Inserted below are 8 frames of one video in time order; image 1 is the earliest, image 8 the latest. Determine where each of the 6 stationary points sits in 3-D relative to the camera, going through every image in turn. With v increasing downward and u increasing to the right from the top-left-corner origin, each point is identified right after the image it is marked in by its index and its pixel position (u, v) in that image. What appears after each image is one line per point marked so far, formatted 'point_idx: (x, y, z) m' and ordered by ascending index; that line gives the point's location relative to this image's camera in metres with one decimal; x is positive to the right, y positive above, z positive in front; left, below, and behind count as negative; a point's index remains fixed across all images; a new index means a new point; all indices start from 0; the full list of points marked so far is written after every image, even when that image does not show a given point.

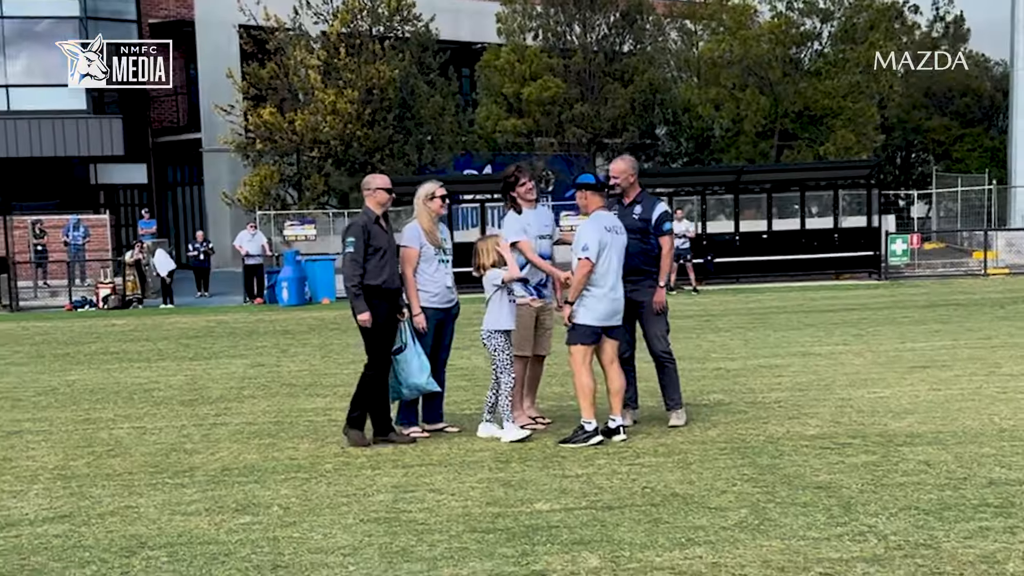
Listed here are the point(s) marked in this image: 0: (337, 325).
0: (-1.8, -0.4, +15.5) m
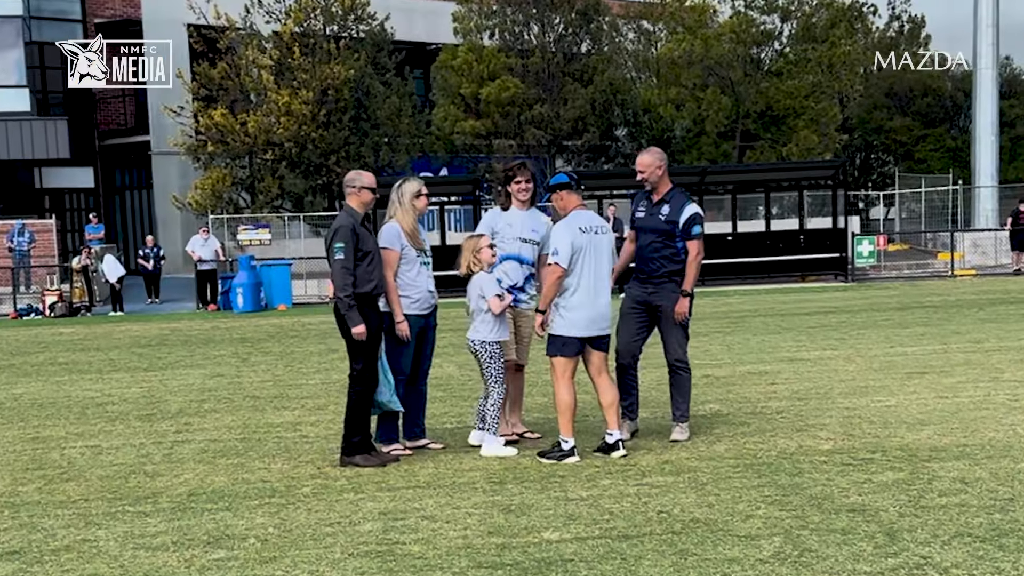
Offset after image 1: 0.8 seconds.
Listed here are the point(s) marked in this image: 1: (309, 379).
0: (-2.1, -0.5, +14.9) m
1: (-1.4, -0.6, +10.0) m
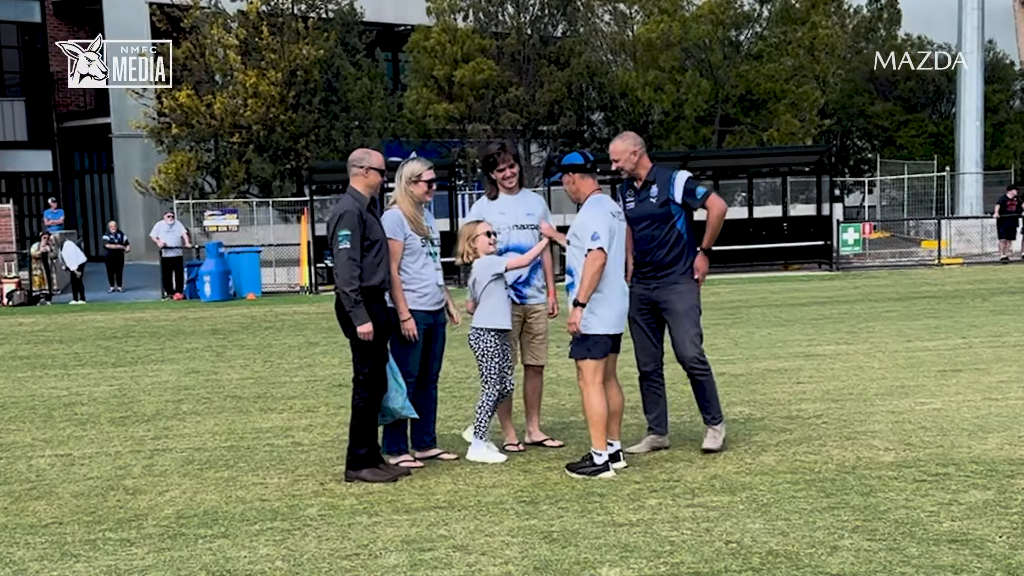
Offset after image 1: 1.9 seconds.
0: (-2.3, -0.3, +14.2) m
1: (-1.4, -0.6, +9.3) m
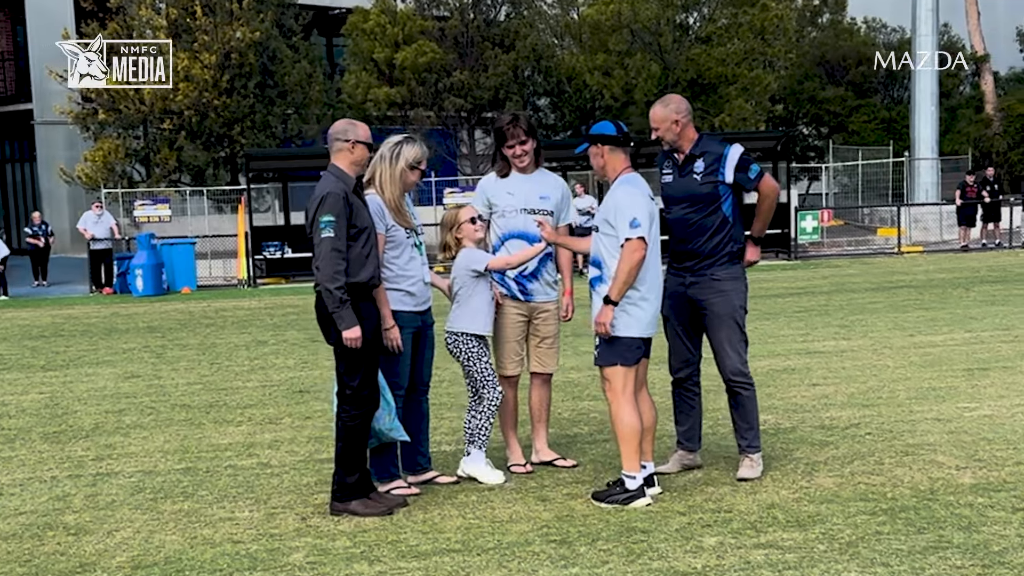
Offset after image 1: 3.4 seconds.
0: (-2.7, -0.3, +13.3) m
1: (-1.5, -0.5, +8.4) m
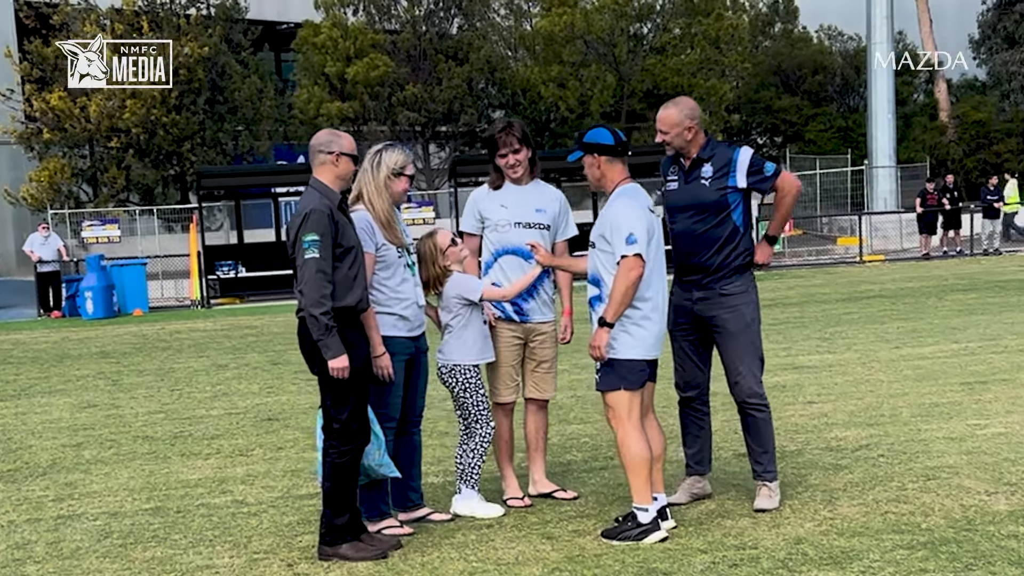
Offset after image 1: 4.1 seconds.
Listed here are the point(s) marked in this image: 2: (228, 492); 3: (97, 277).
0: (-3.0, -0.5, +12.8) m
1: (-1.6, -0.7, +8.0) m
2: (-1.1, -0.8, +5.6) m
3: (-4.6, +0.1, +16.6) m
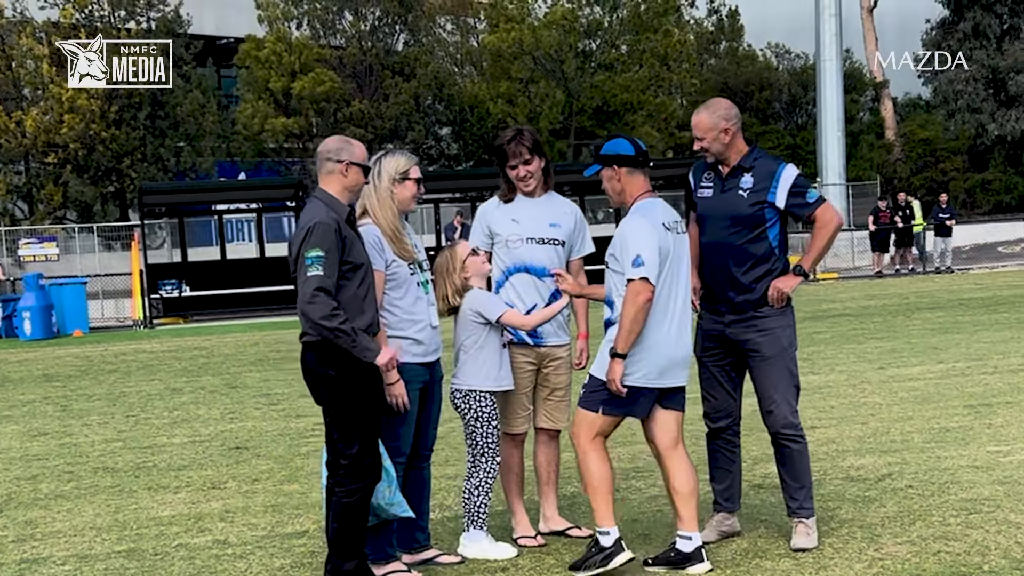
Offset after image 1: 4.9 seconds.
0: (-3.3, -0.7, +12.3) m
1: (-1.7, -0.8, +7.6) m
2: (-1.0, -0.8, +5.1) m
3: (-5.1, -0.1, +16.0) m
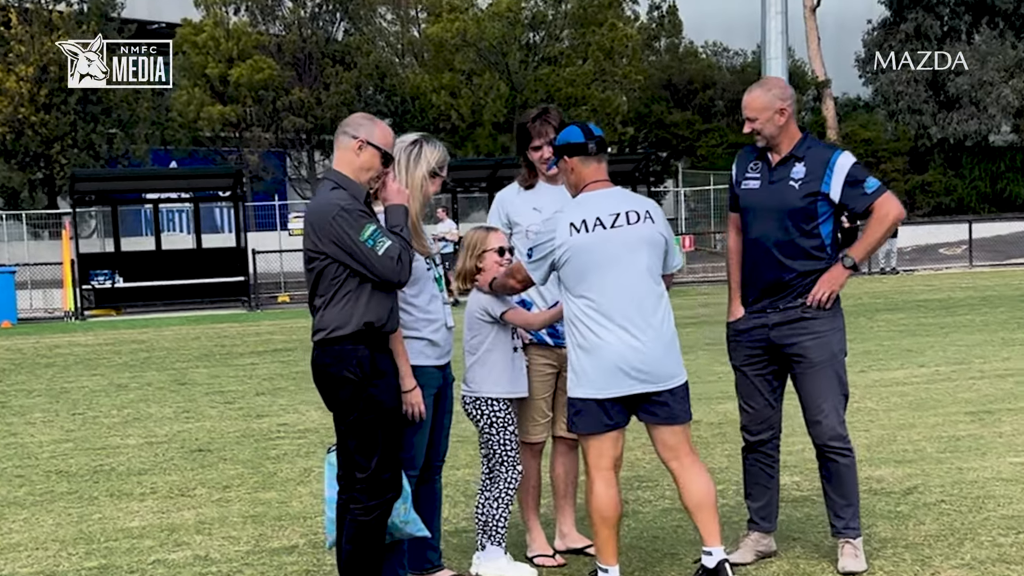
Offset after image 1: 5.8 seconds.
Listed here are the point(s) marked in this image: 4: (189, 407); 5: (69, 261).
0: (-3.6, -0.6, +11.7) m
1: (-1.8, -0.7, +7.1) m
2: (-1.0, -0.8, +4.7) m
3: (-5.6, 0.0, +15.4) m
4: (-1.8, -0.7, +8.3) m
5: (-5.0, +0.3, +16.8) m
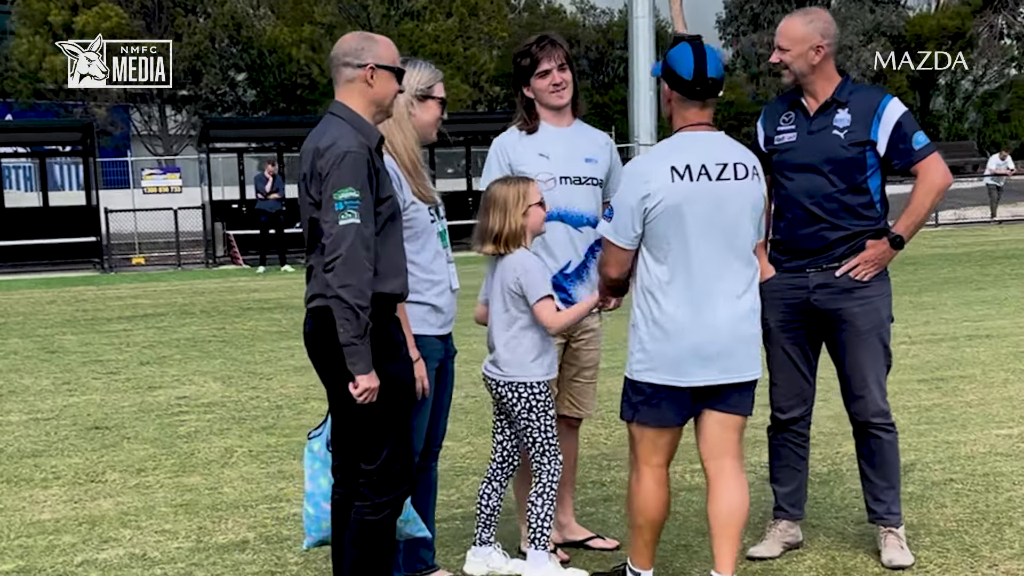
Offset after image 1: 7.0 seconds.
0: (-4.4, -0.3, +10.8) m
1: (-2.1, -0.5, +6.4) m
2: (-1.1, -0.7, +4.1) m
3: (-6.8, +0.4, +14.1) m
4: (-2.3, -0.5, +7.6) m
5: (-6.3, +0.7, +15.6) m
